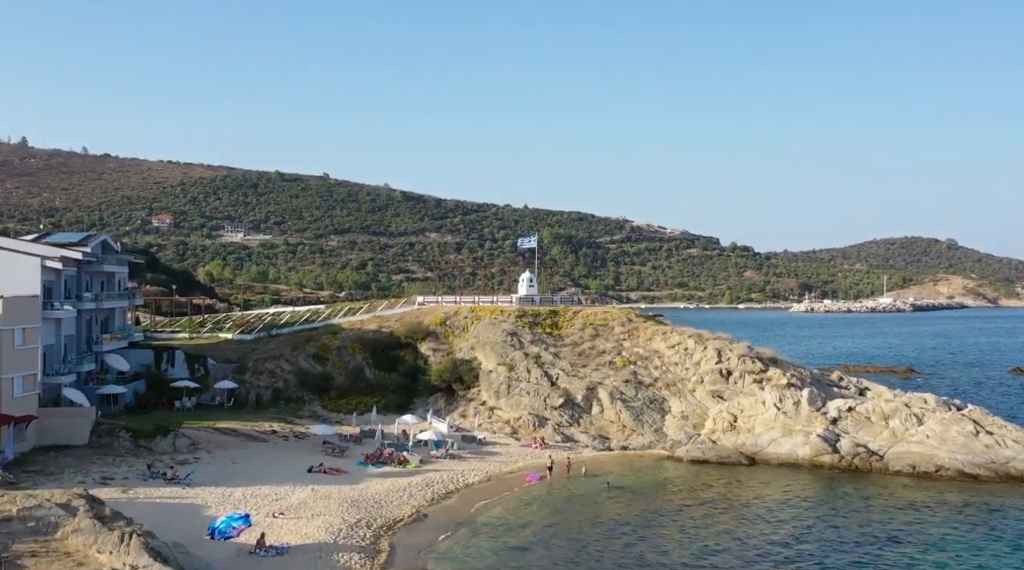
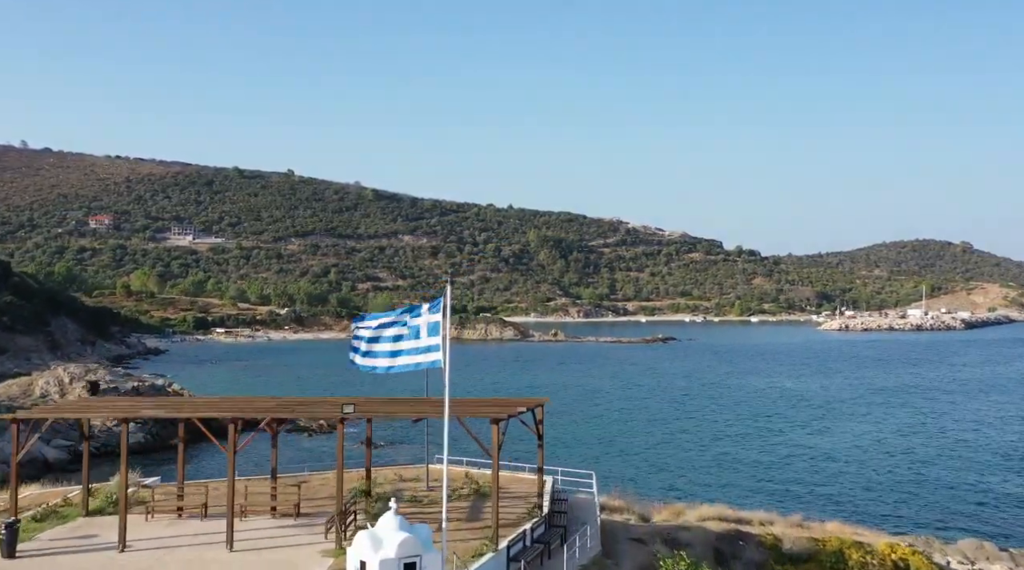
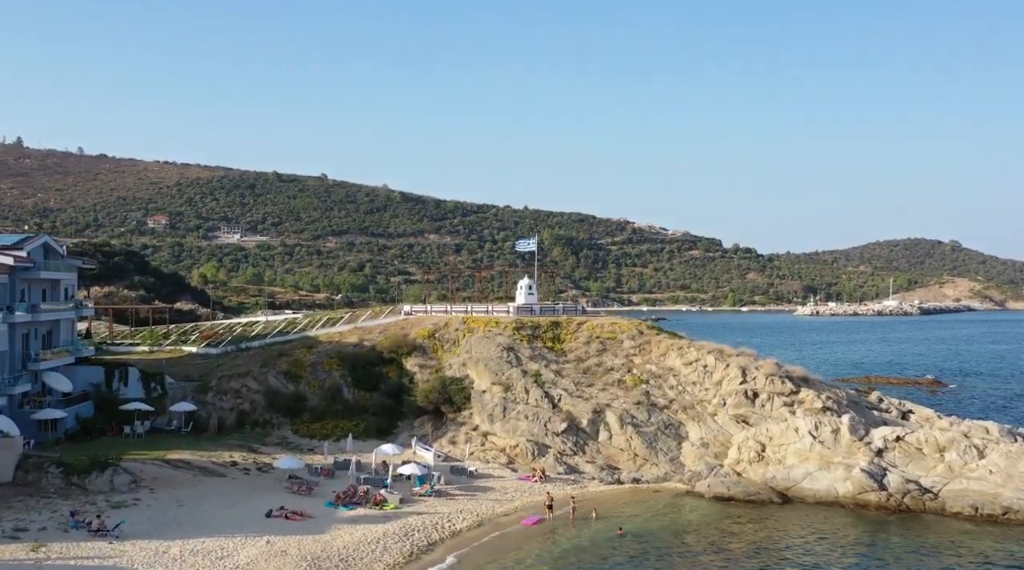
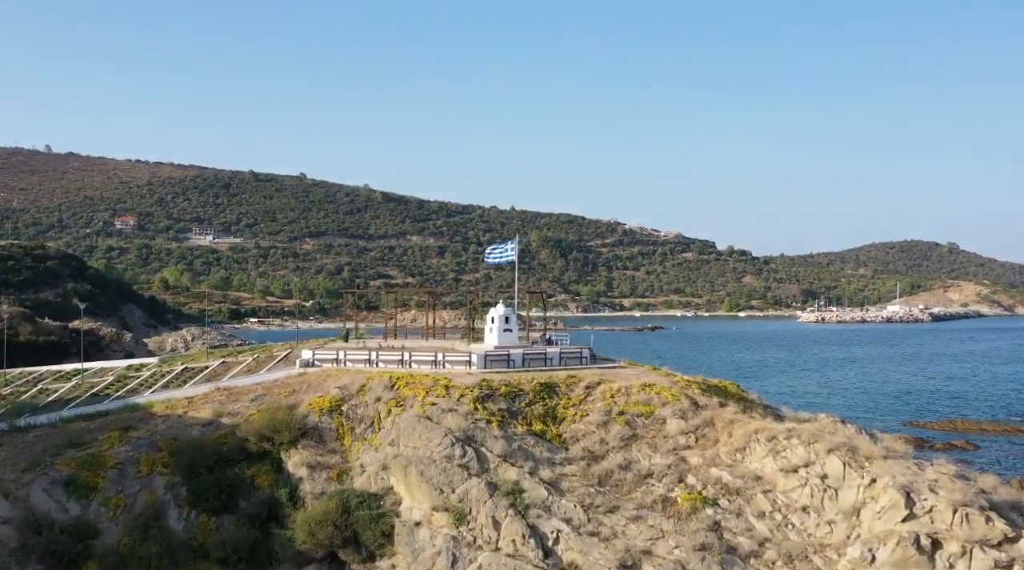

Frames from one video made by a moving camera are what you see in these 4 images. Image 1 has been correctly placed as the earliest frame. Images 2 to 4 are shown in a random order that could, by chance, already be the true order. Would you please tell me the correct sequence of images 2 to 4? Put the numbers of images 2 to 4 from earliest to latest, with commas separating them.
3, 4, 2
